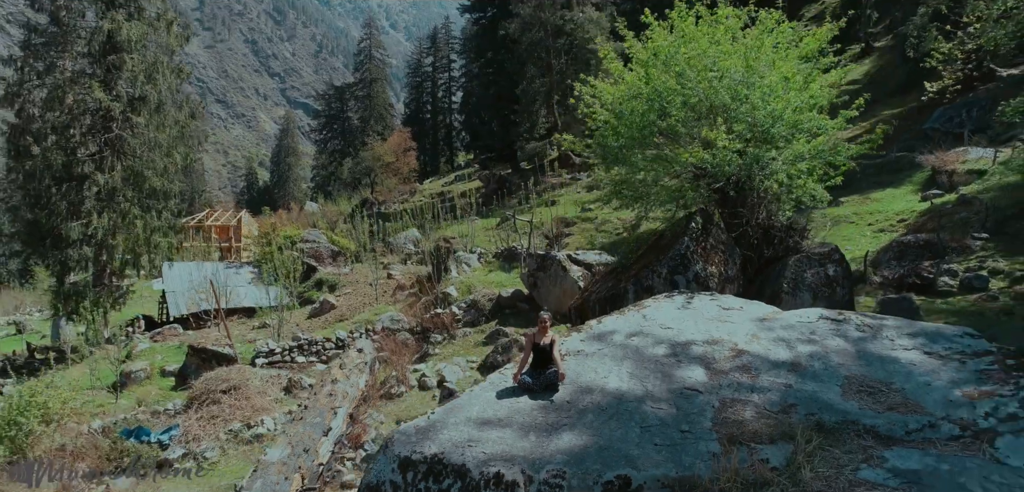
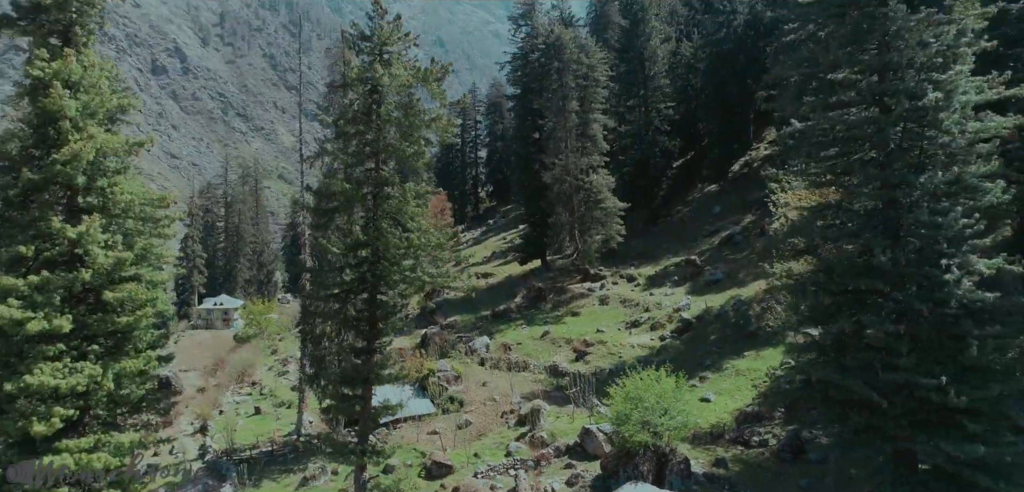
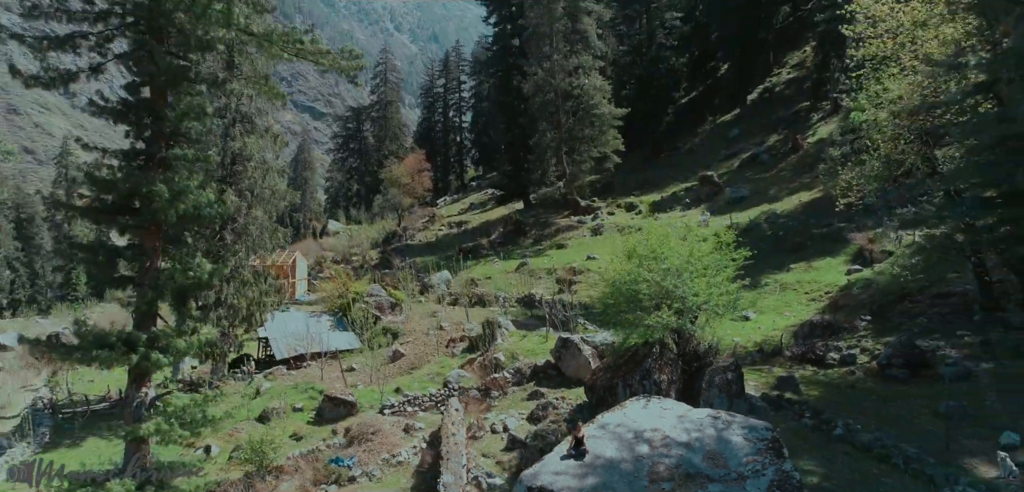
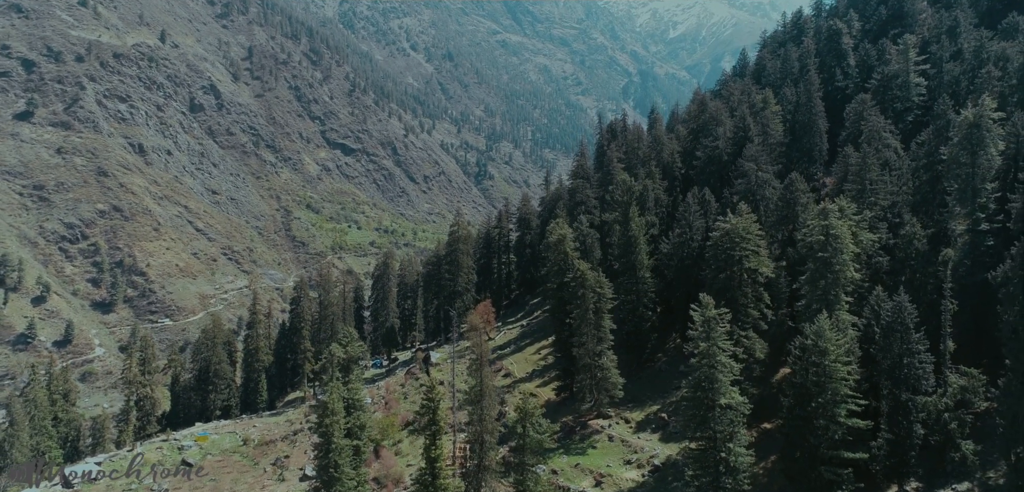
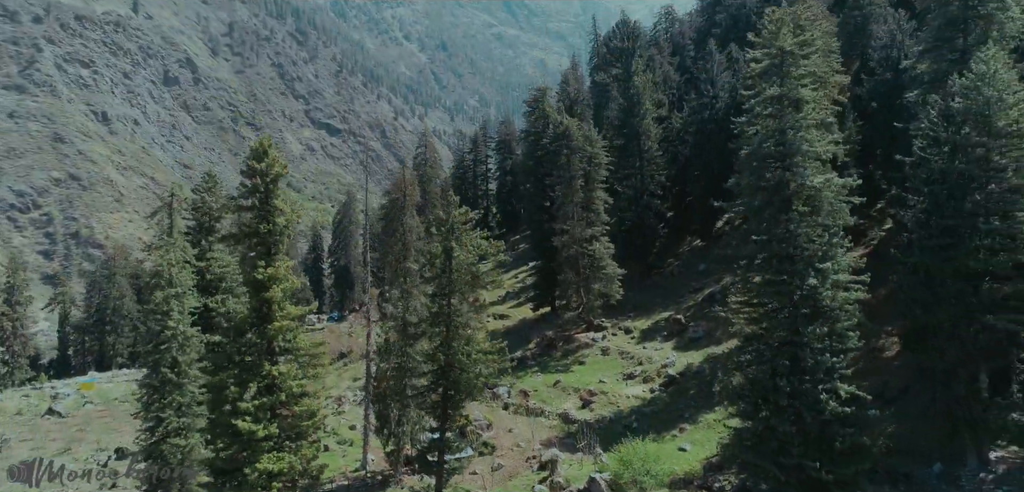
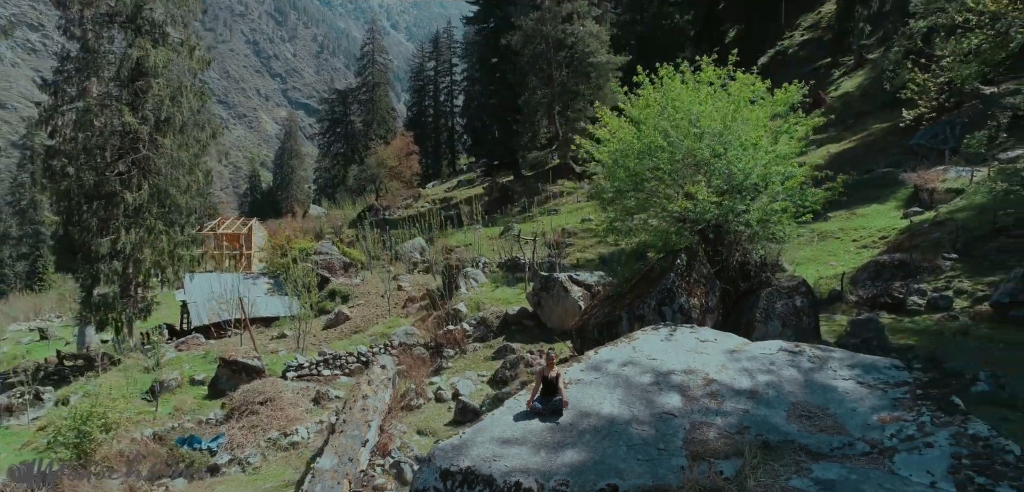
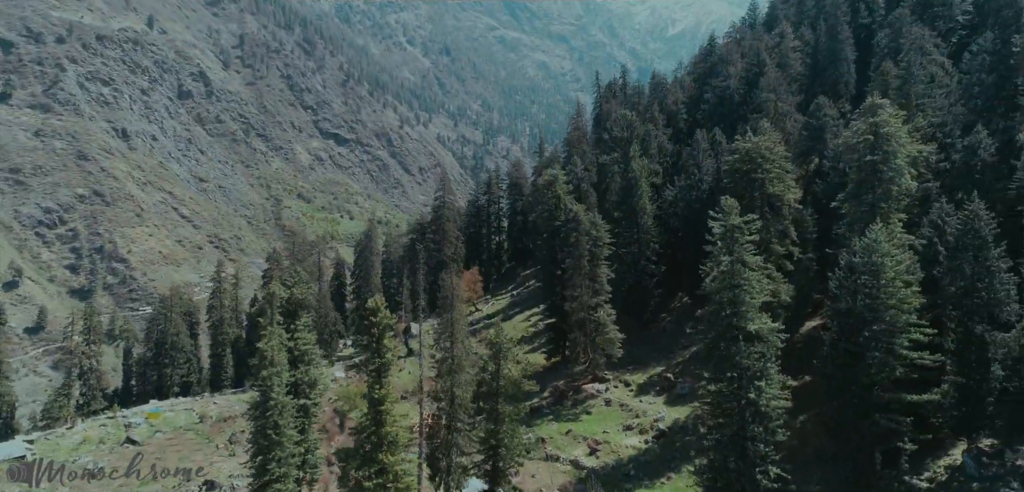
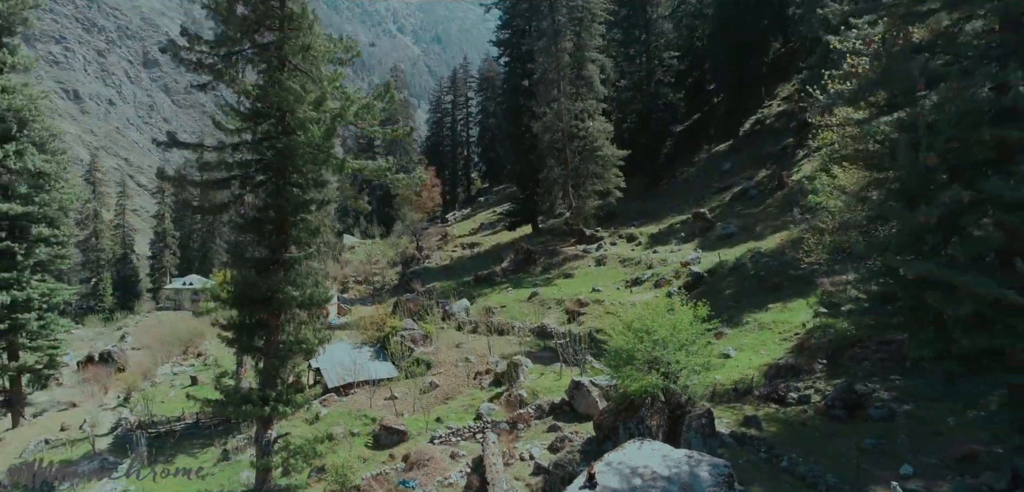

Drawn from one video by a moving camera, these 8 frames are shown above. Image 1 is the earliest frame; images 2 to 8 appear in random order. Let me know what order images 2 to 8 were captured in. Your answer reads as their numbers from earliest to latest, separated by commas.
6, 3, 8, 2, 5, 7, 4
